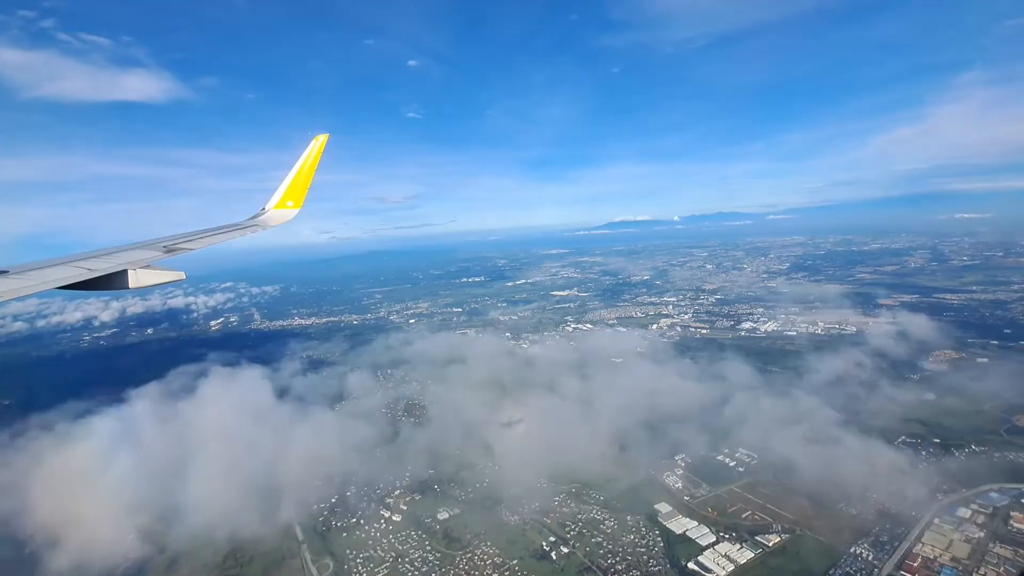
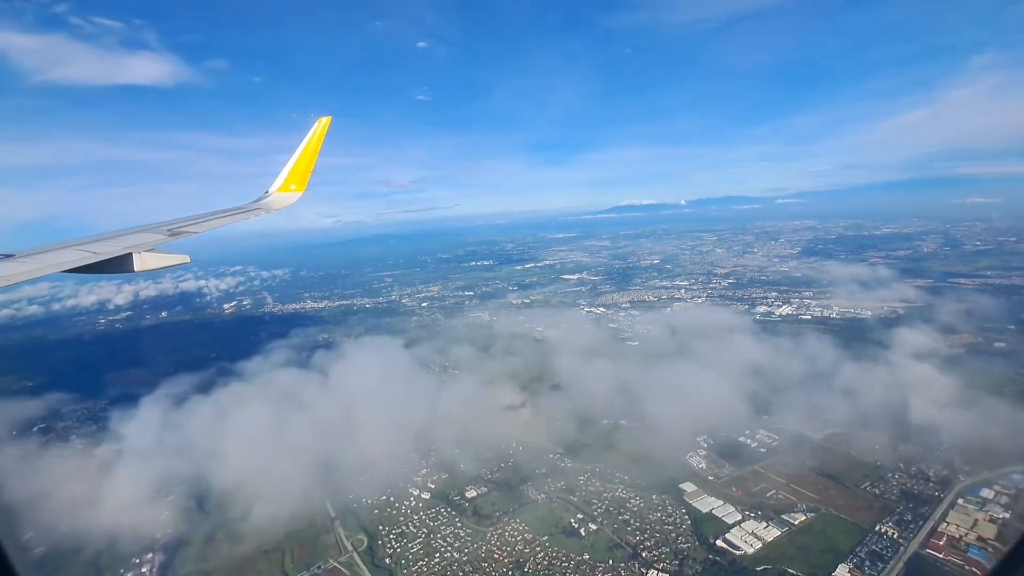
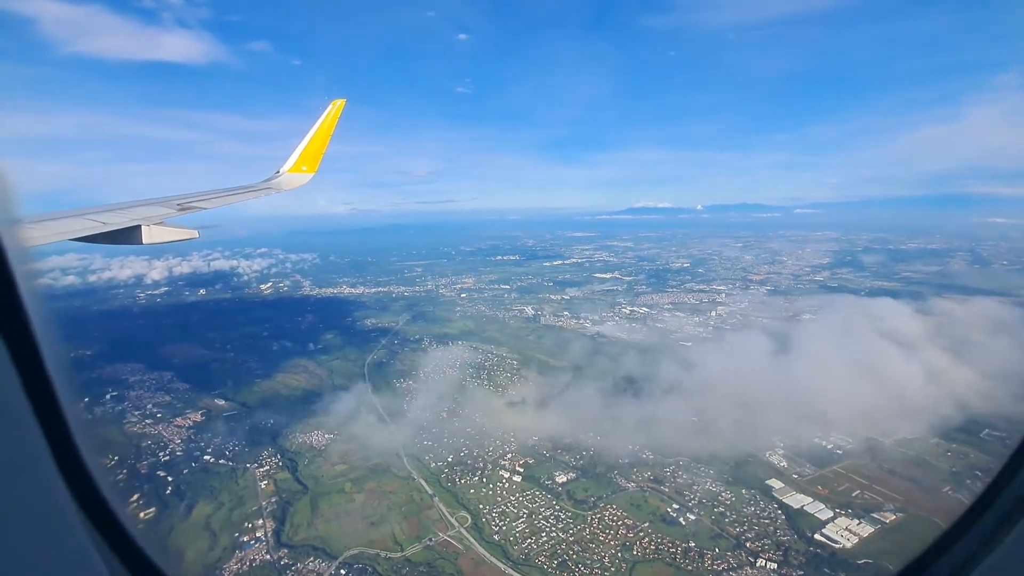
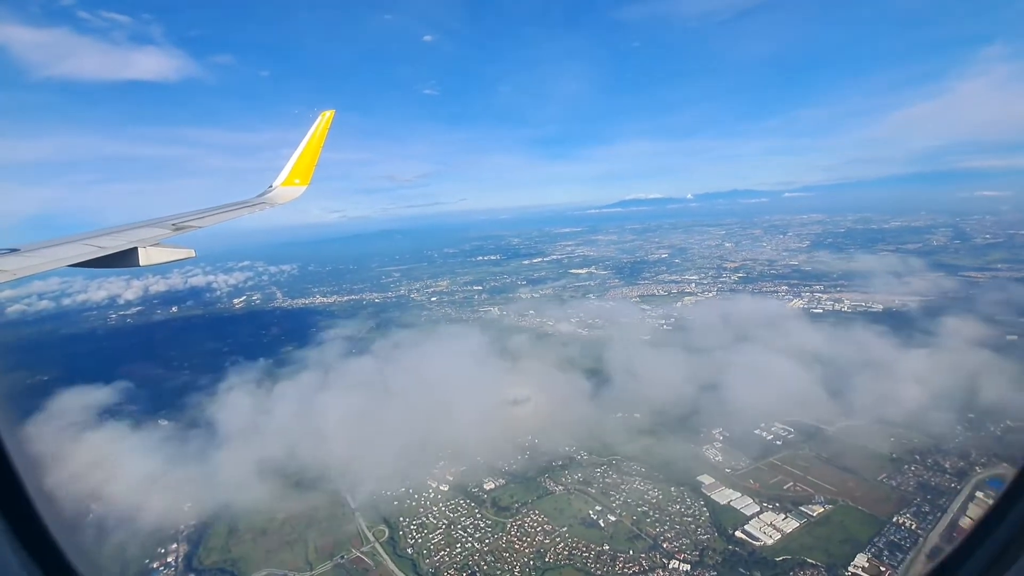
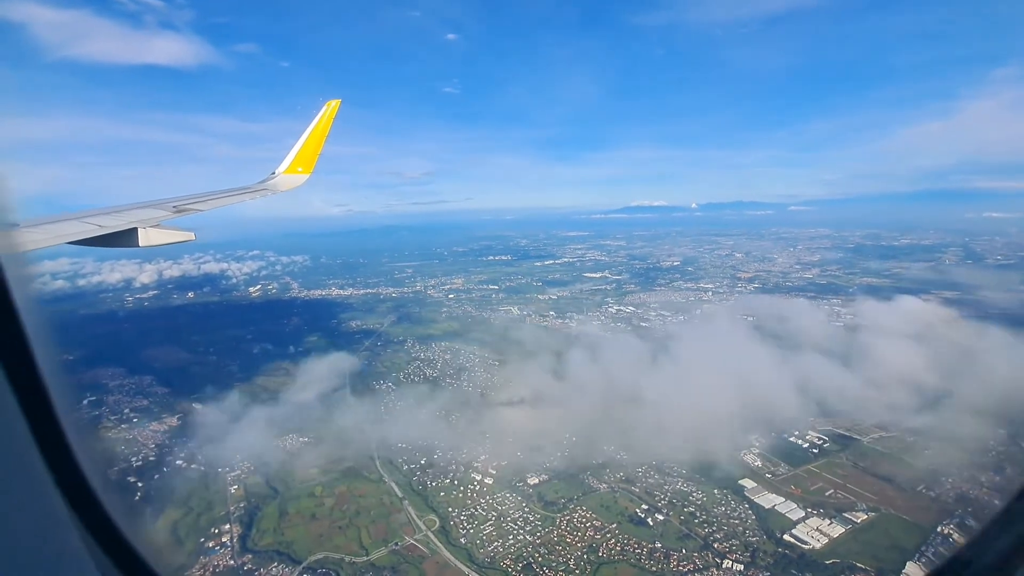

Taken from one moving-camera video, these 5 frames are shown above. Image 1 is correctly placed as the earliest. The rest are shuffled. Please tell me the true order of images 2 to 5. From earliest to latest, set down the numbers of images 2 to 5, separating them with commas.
2, 4, 5, 3
